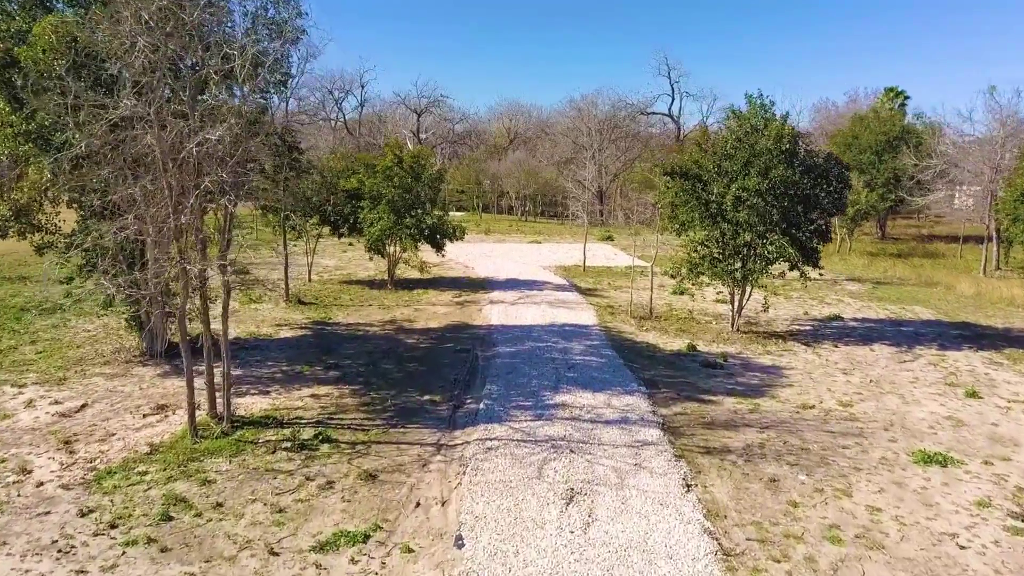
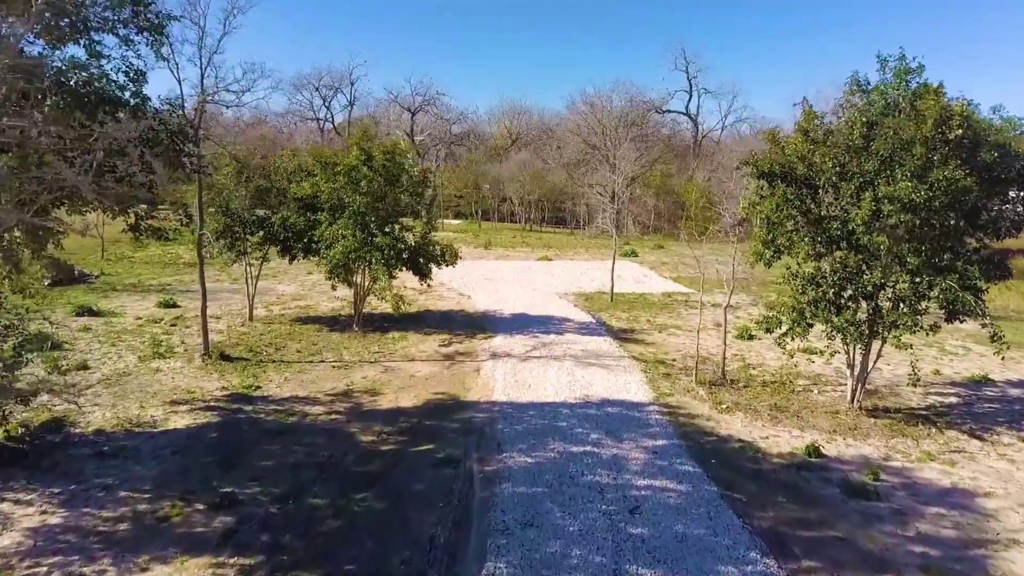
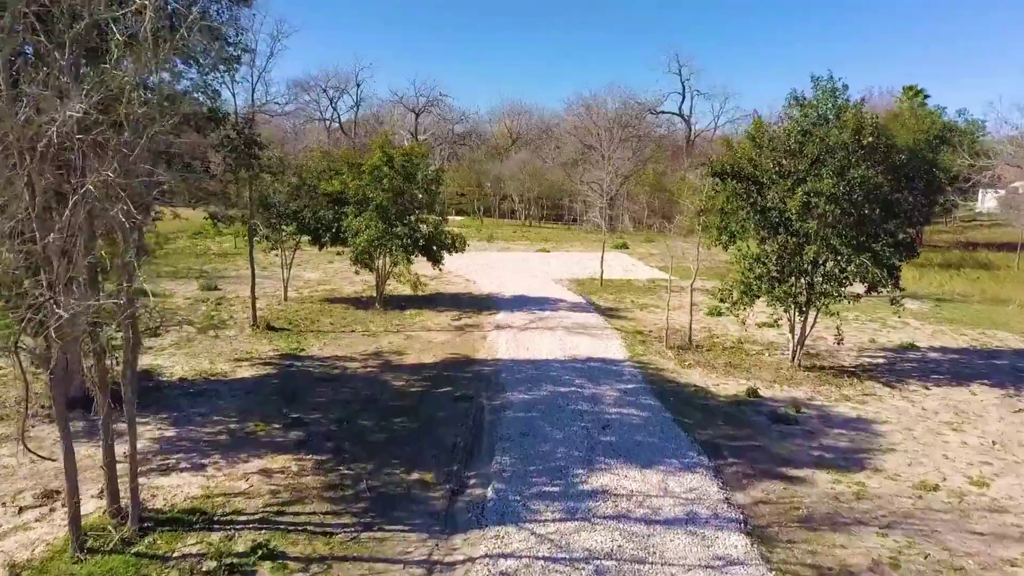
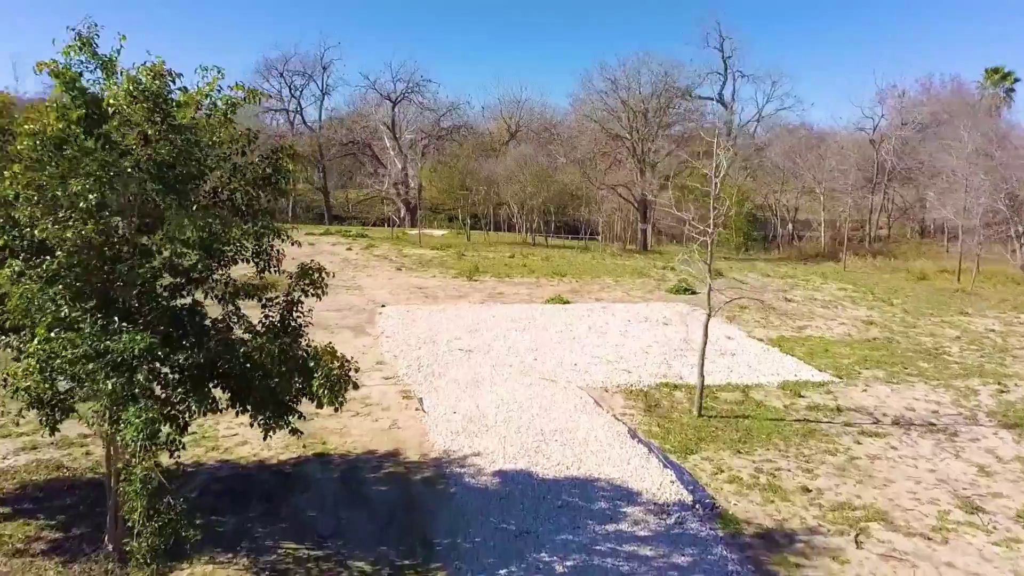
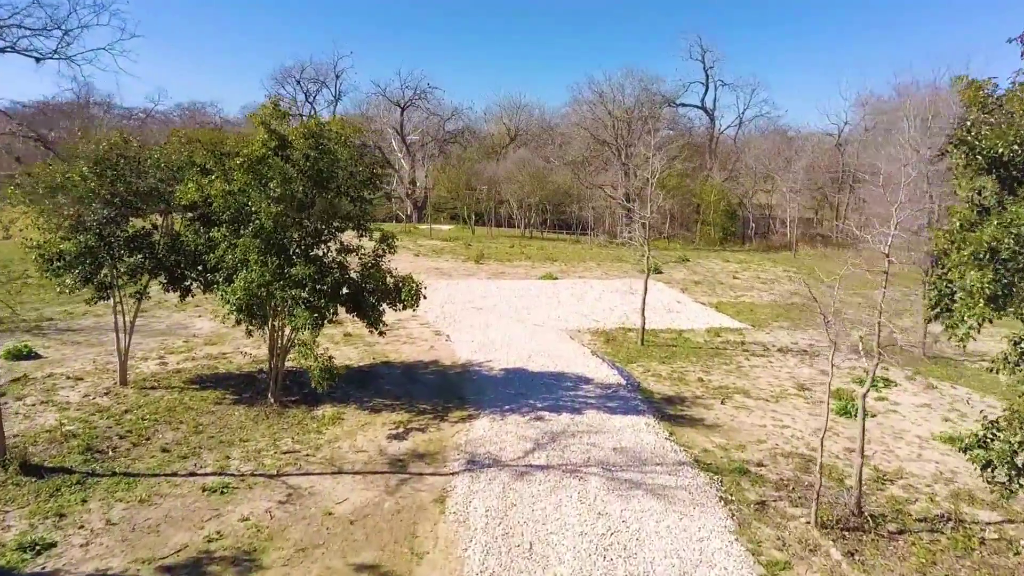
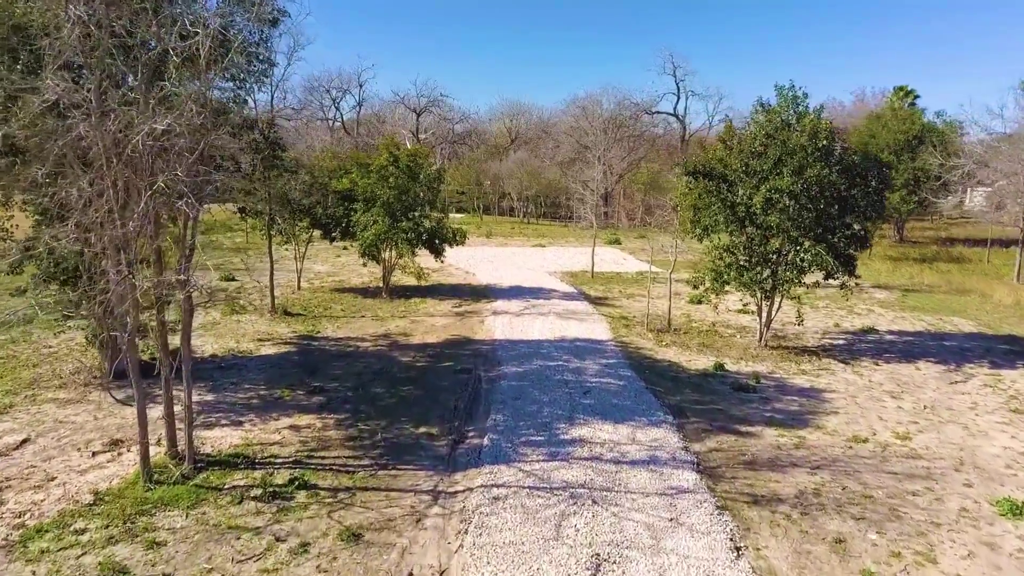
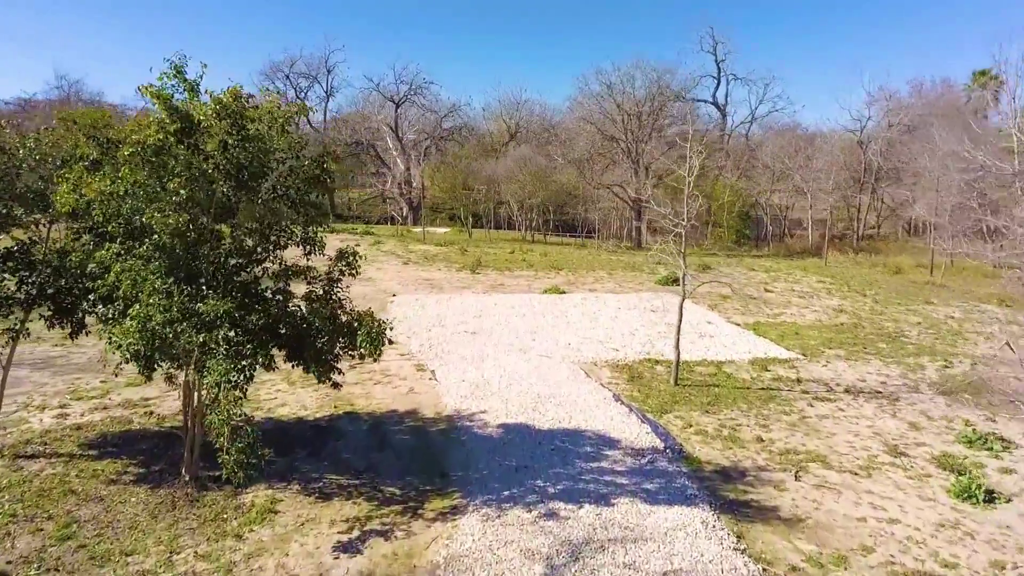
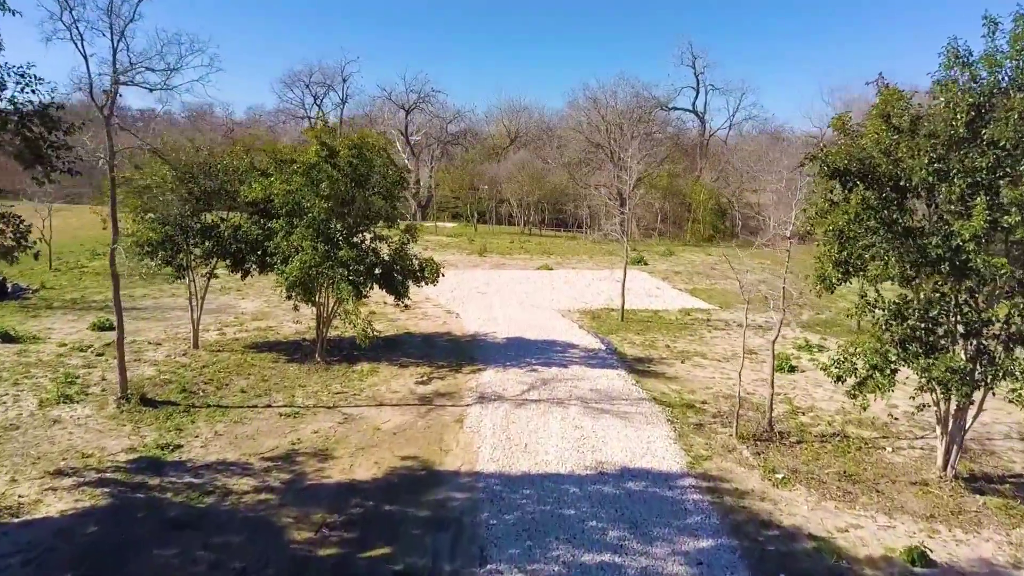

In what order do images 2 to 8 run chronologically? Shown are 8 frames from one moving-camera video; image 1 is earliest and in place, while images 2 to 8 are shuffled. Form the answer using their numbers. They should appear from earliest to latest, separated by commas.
6, 3, 2, 8, 5, 7, 4
